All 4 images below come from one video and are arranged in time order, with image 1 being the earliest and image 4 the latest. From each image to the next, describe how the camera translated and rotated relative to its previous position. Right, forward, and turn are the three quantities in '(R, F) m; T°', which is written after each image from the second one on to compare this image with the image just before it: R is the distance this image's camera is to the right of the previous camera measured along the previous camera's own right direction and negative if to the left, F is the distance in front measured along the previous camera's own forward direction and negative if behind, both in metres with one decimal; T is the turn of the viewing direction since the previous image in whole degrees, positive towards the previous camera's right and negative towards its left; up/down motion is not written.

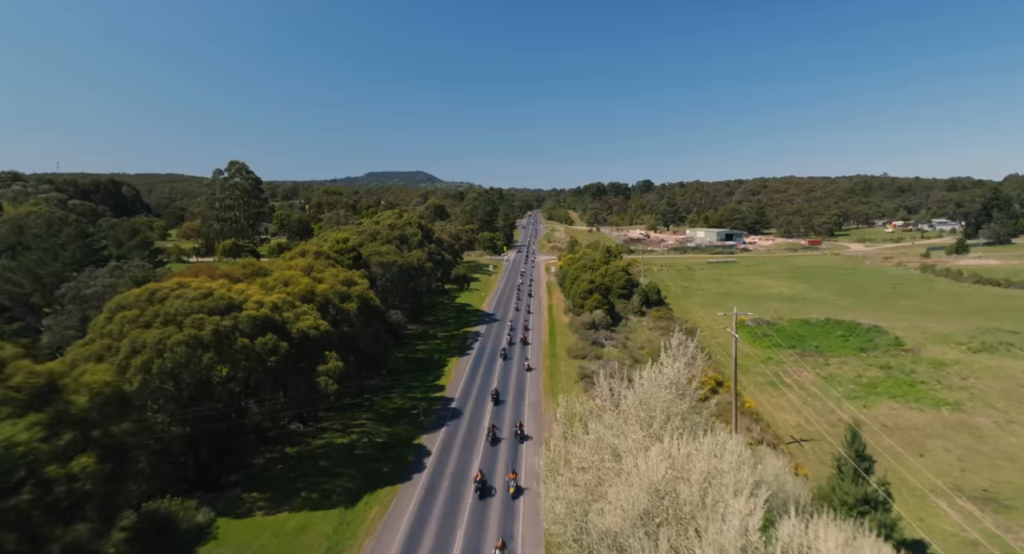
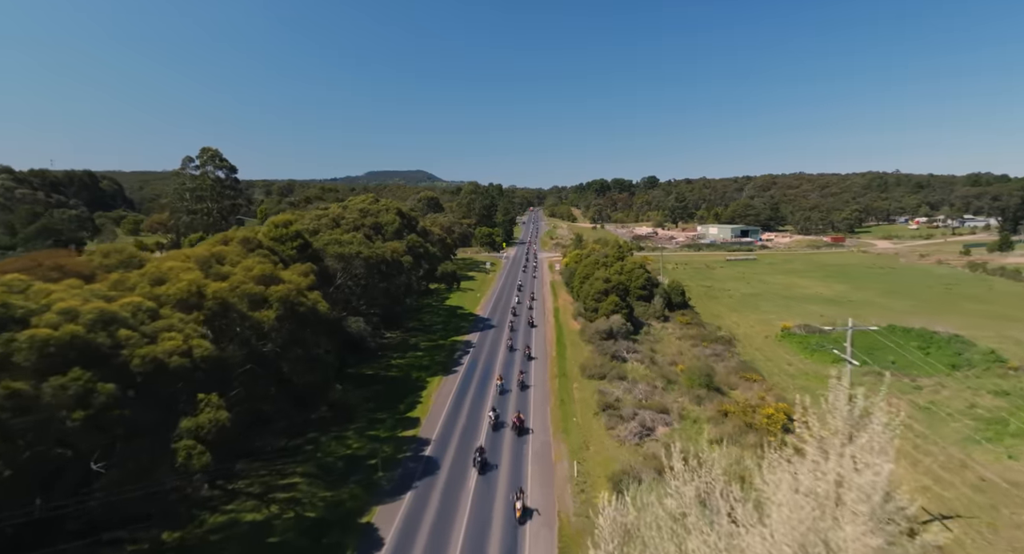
(+0.2, +11.9) m; 0°
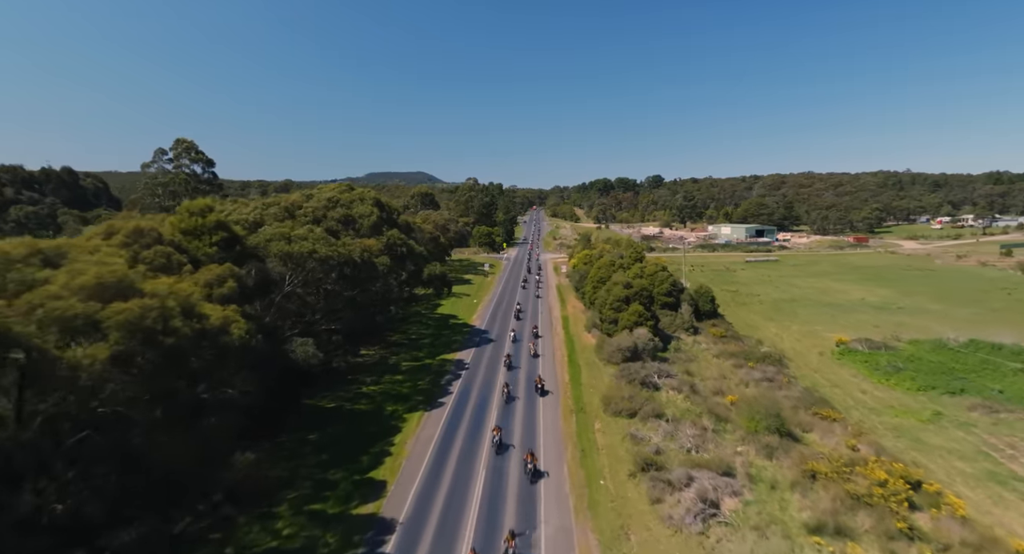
(-0.1, +9.9) m; 0°
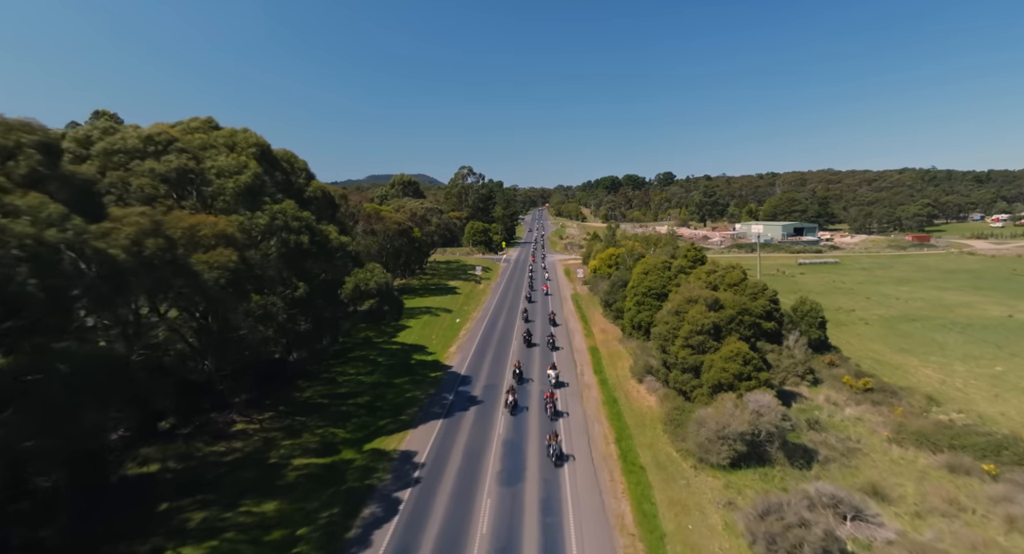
(+0.2, +21.9) m; 0°
